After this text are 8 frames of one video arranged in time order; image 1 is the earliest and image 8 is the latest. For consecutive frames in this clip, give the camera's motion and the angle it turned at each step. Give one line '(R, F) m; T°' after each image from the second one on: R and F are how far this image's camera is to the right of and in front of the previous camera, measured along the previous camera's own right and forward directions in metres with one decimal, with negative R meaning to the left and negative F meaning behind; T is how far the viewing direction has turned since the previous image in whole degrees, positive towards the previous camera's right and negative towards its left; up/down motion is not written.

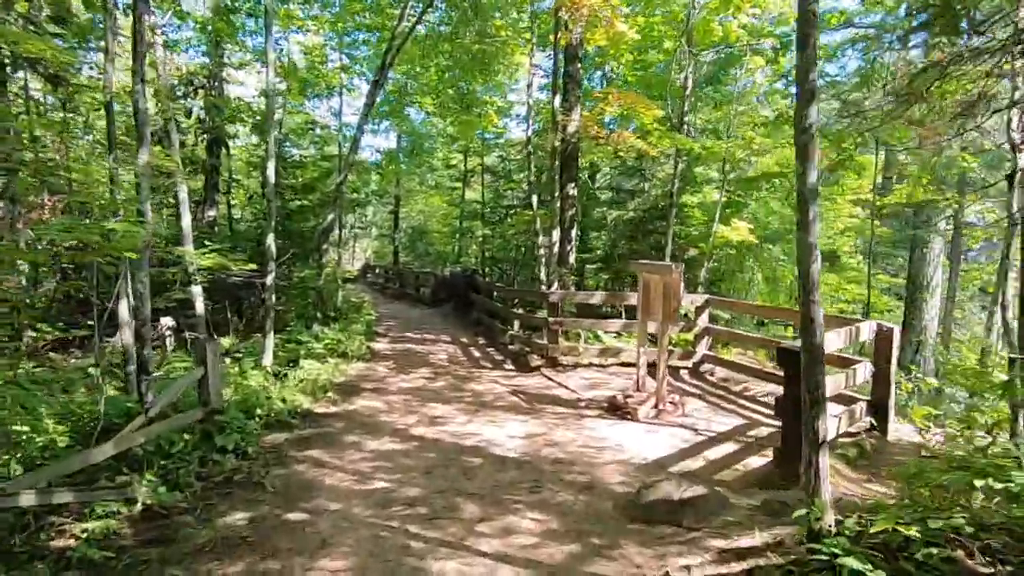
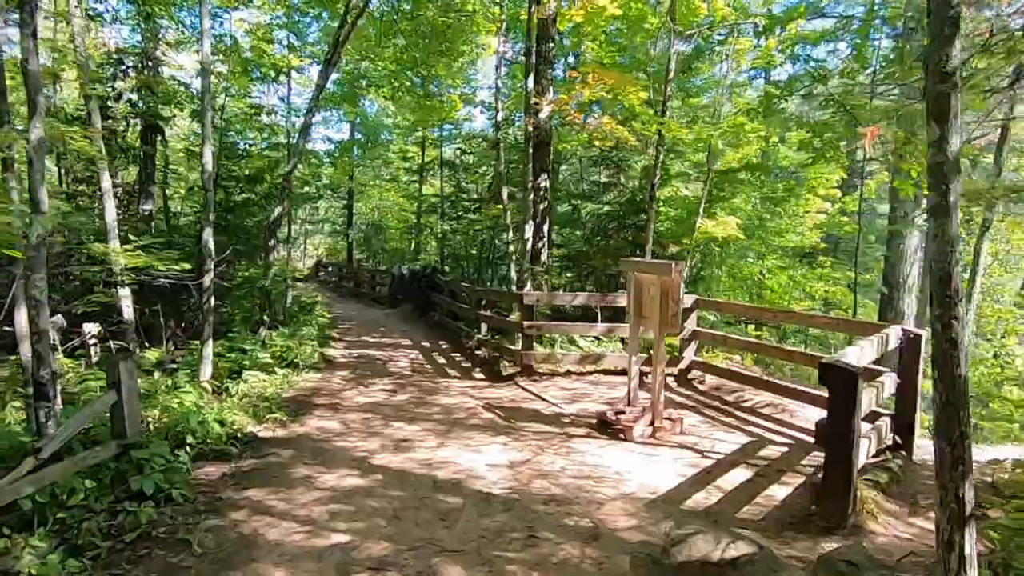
(-0.2, +0.8) m; +4°
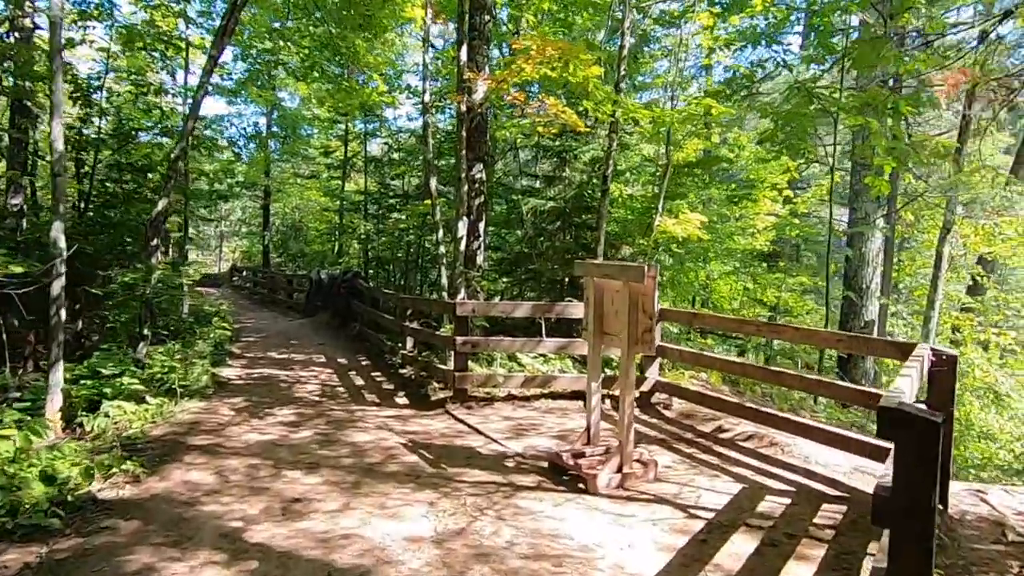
(0.0, +1.3) m; +6°
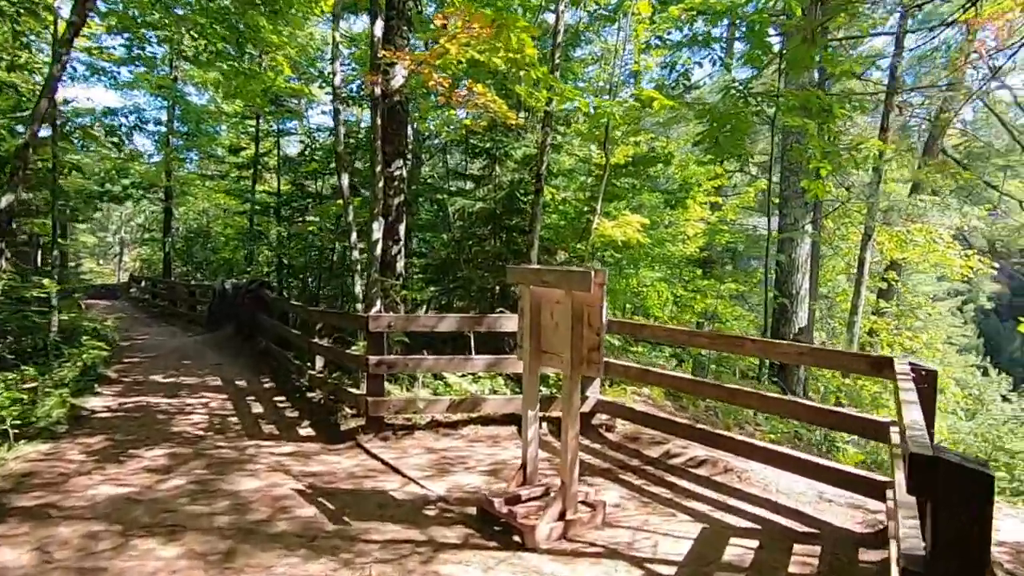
(+0.1, +0.8) m; +6°
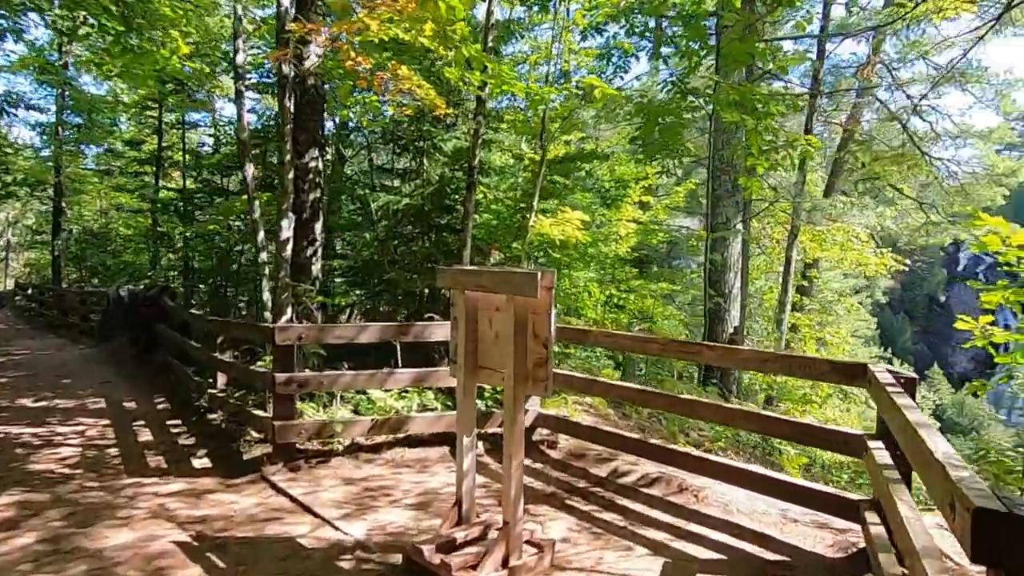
(0.0, +0.6) m; +6°
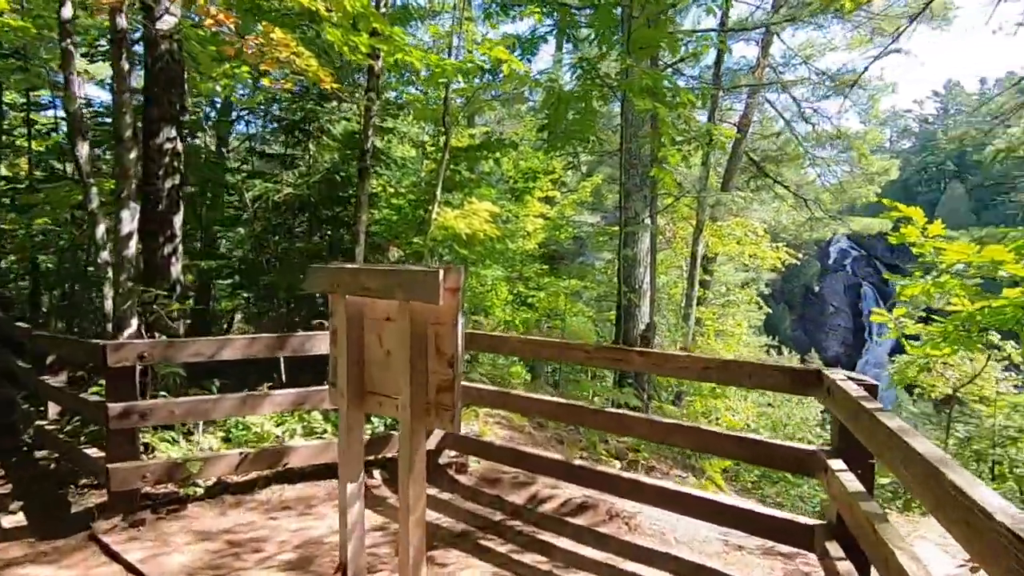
(0.0, +0.7) m; +8°
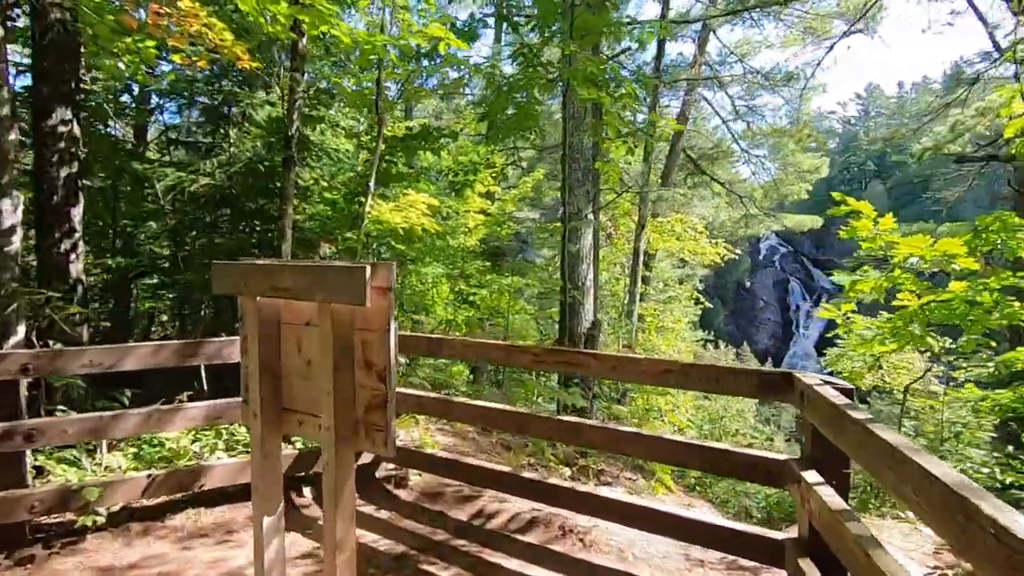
(0.0, +0.4) m; +5°
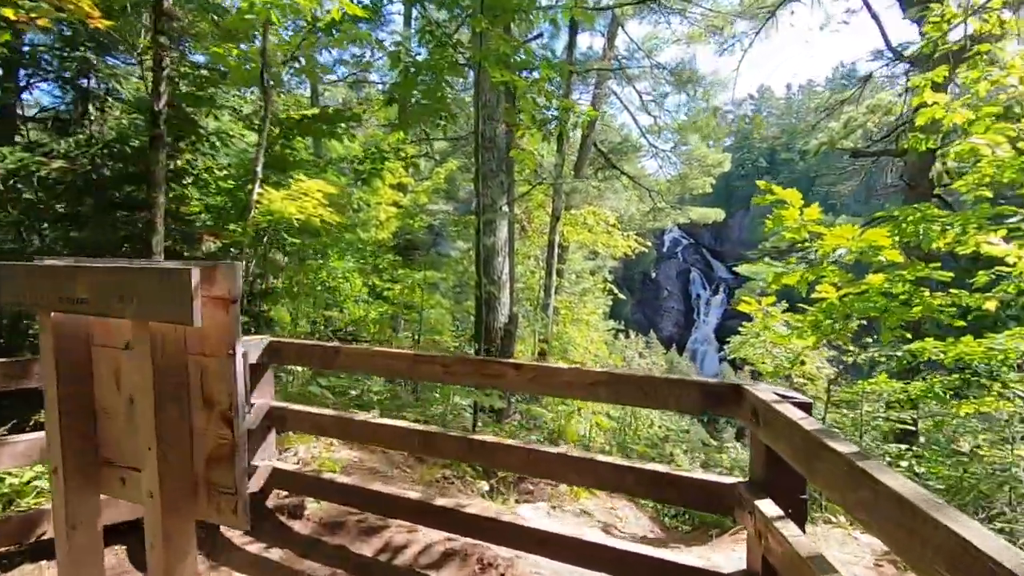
(0.0, +0.5) m; +7°
